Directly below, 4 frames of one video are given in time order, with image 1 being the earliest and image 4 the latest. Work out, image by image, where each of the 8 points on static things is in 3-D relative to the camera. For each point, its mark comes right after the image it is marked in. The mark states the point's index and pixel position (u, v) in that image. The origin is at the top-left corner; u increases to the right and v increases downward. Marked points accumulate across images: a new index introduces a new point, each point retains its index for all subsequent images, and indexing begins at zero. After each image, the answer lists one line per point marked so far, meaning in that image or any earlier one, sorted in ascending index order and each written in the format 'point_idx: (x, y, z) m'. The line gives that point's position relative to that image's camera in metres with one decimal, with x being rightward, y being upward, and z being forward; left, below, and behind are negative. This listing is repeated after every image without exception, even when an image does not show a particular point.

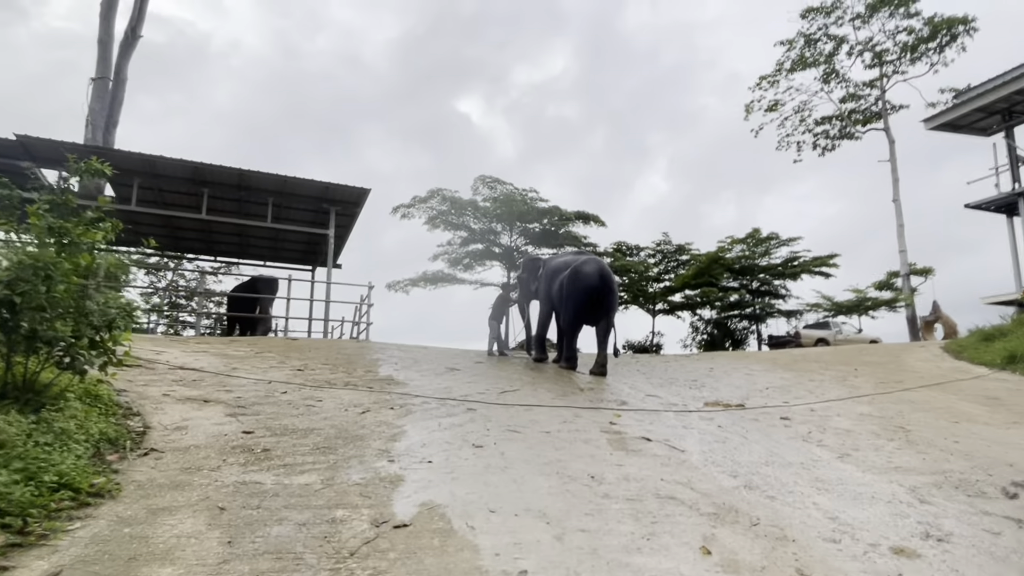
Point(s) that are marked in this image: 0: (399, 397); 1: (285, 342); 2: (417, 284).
0: (-1.4, -1.3, +5.9) m
1: (-4.3, -1.0, +9.0) m
2: (-3.7, +0.1, +18.0) m
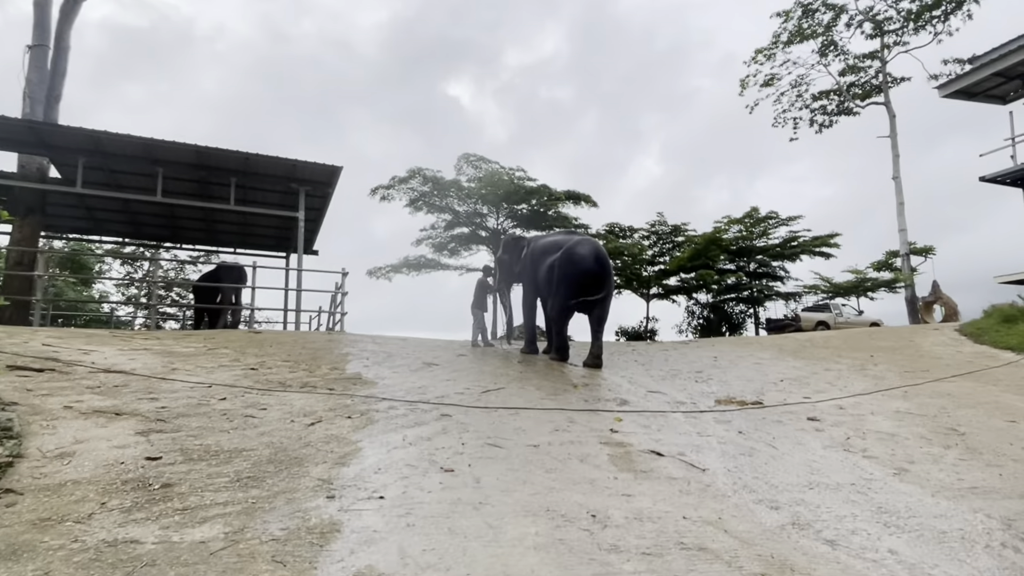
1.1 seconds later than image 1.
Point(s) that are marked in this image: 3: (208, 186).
0: (-1.6, -1.2, +5.0) m
1: (-4.5, -0.8, +8.1) m
2: (-4.0, +0.6, +17.1) m
3: (-7.2, +2.4, +11.4) m
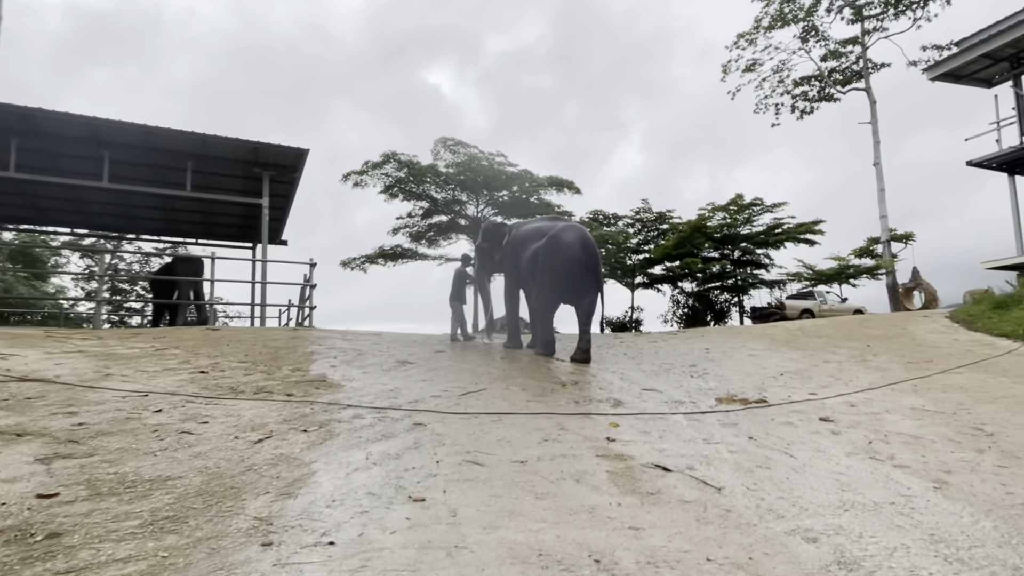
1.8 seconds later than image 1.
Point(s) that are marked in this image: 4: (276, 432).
0: (-1.7, -1.1, +4.4) m
1: (-4.7, -0.7, +7.3) m
2: (-4.6, +0.9, +16.3) m
3: (-7.6, +2.6, +10.5) m
4: (-1.8, -1.1, +3.7) m
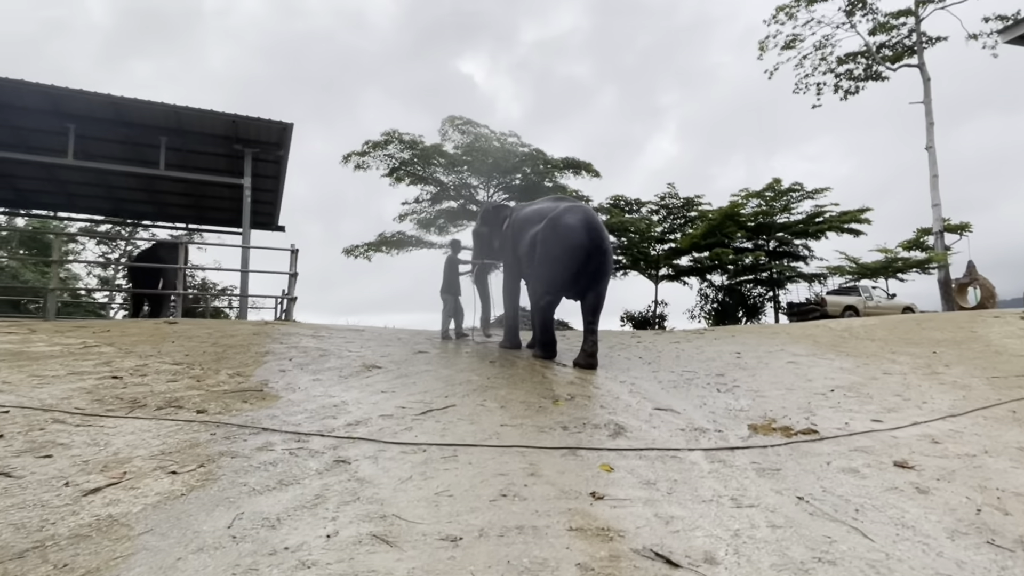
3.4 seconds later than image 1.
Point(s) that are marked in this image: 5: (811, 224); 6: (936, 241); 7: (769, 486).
0: (-2.0, -1.0, +3.4) m
1: (-4.9, -0.6, +6.5) m
2: (-4.3, +1.2, +15.4) m
3: (-7.5, +2.8, +9.7) m
4: (-2.1, -1.0, +2.7) m
5: (+11.3, +2.4, +18.2) m
6: (+17.6, +2.0, +19.8) m
7: (+1.6, -1.2, +2.9) m
